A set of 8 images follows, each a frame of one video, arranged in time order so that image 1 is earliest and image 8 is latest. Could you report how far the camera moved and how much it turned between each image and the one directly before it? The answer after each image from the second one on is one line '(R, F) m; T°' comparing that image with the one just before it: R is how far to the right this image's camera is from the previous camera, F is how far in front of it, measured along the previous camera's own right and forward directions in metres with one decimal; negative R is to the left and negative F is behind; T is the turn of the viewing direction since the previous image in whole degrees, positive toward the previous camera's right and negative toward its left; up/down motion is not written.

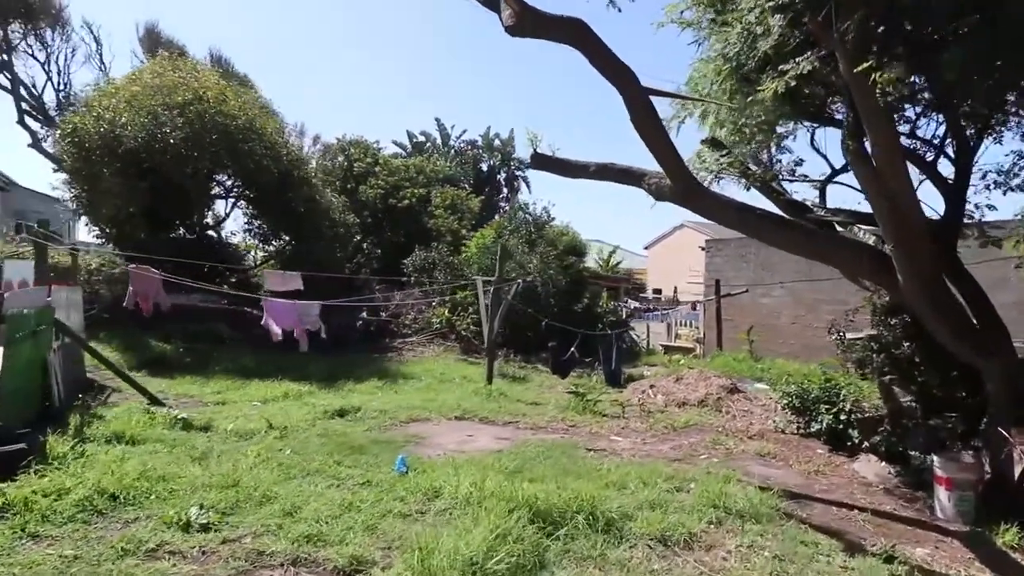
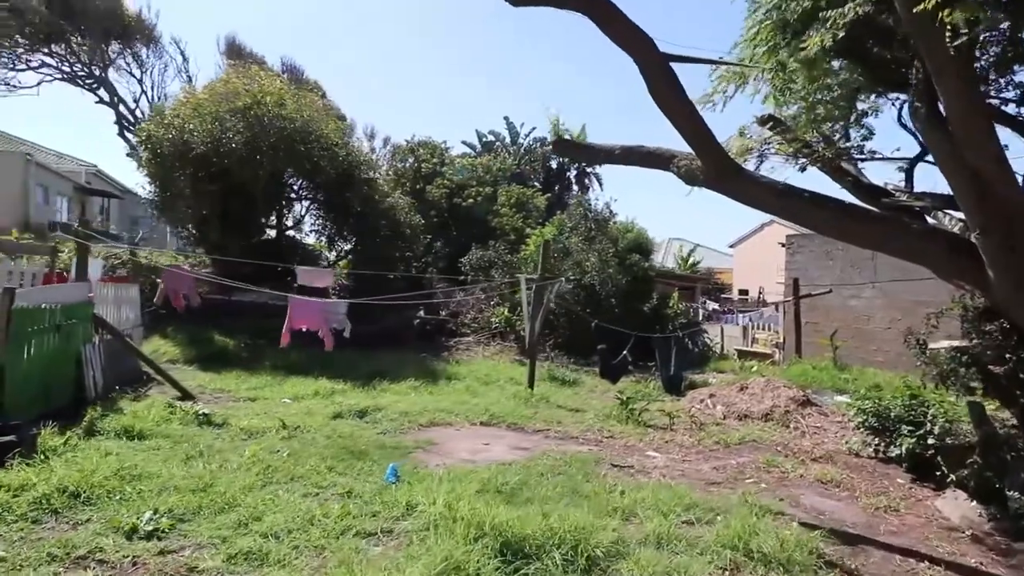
(+0.8, +0.6) m; -9°
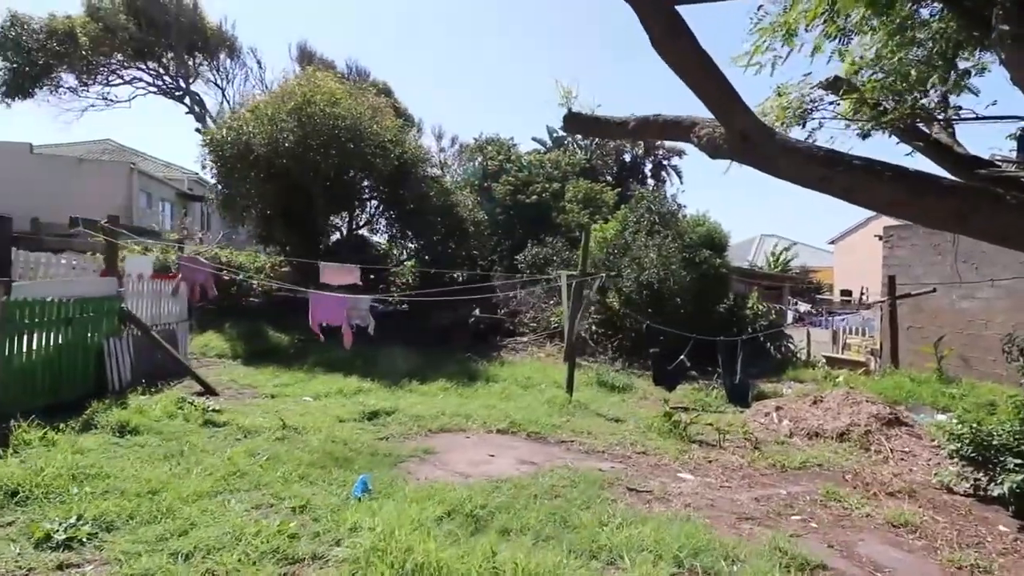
(+0.9, +0.7) m; -9°
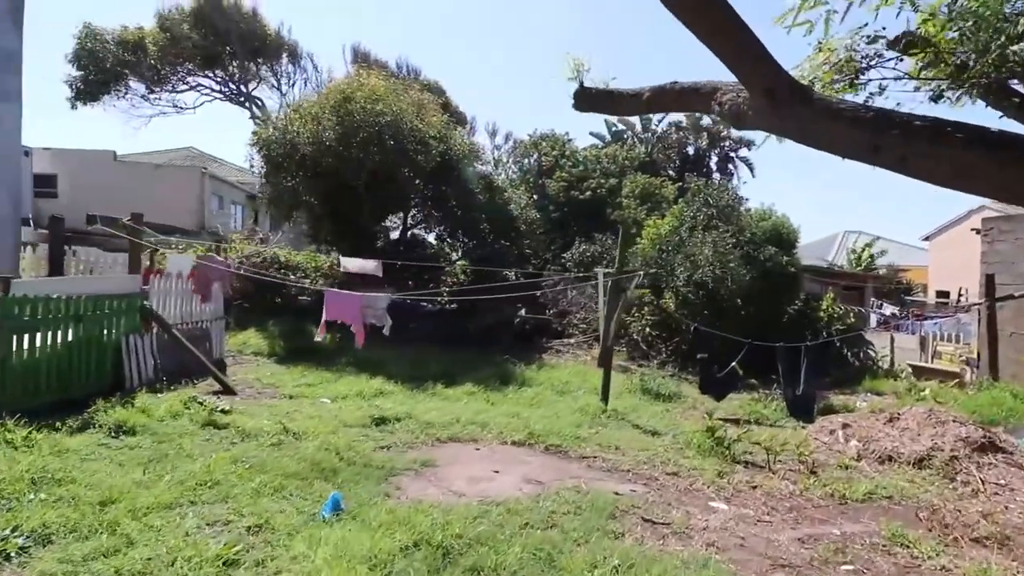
(+0.6, +0.6) m; -7°
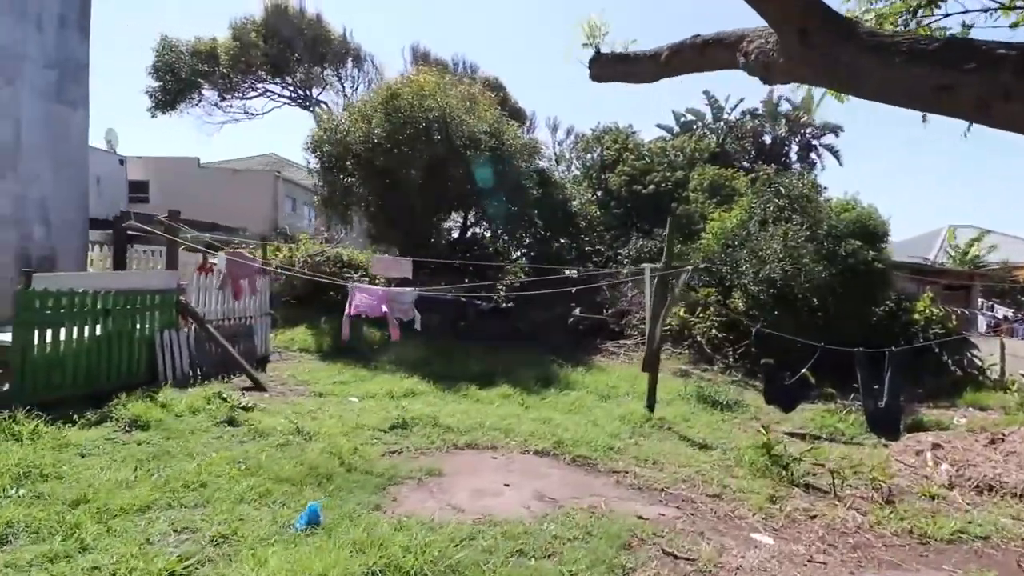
(+0.5, +0.6) m; -8°
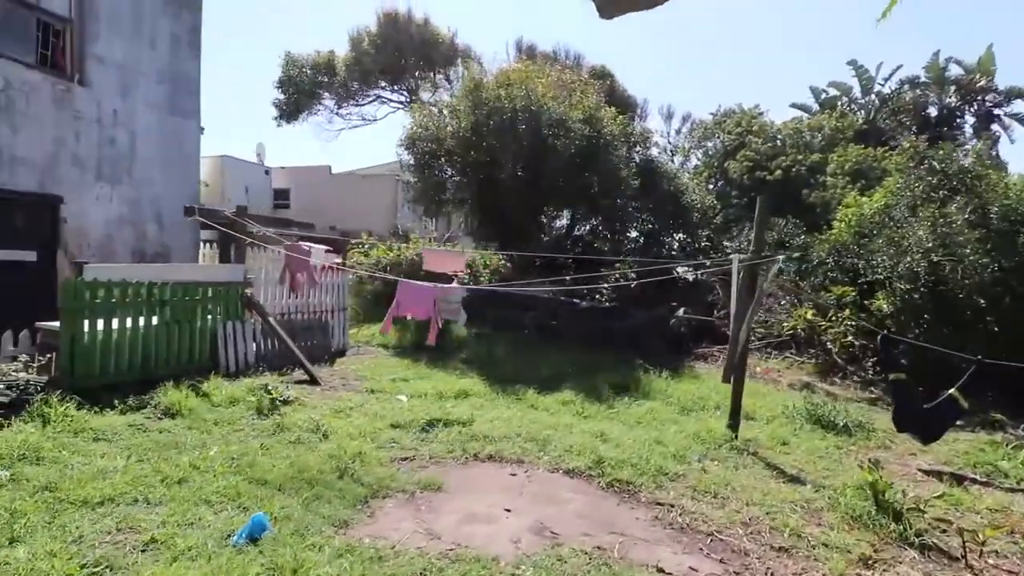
(+1.0, +0.9) m; -14°
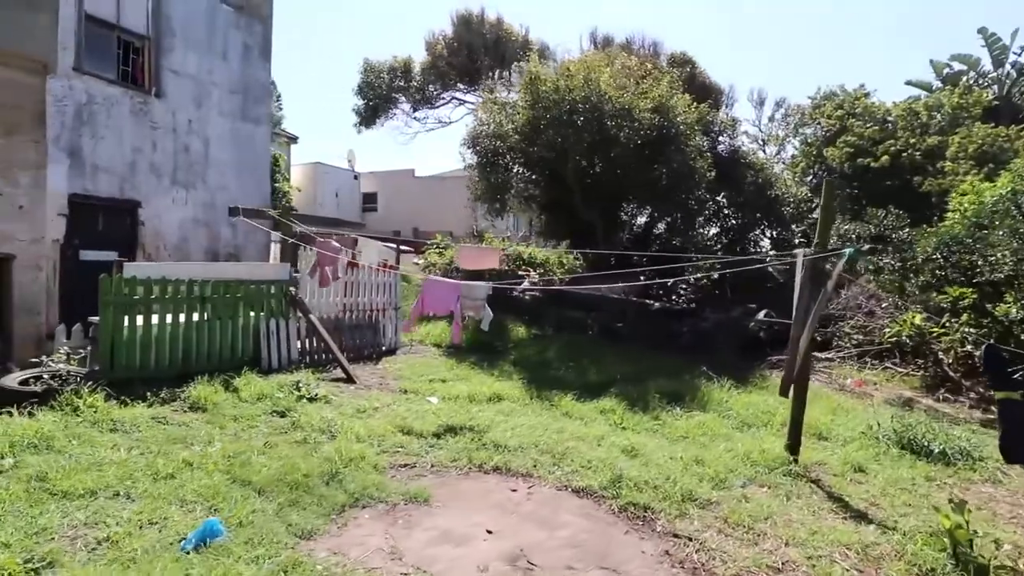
(+0.7, +0.5) m; -10°
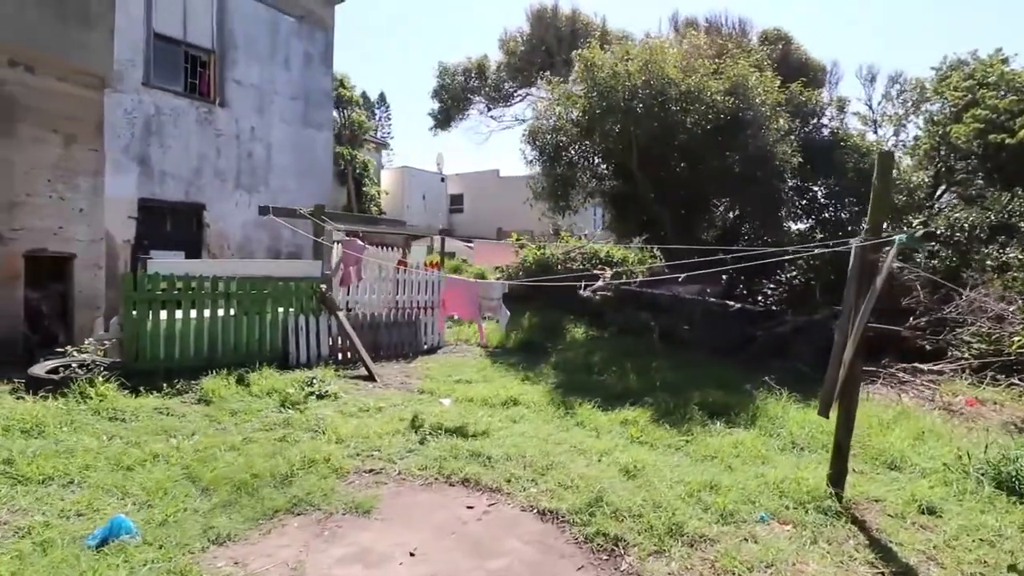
(+1.1, +0.6) m; -11°
